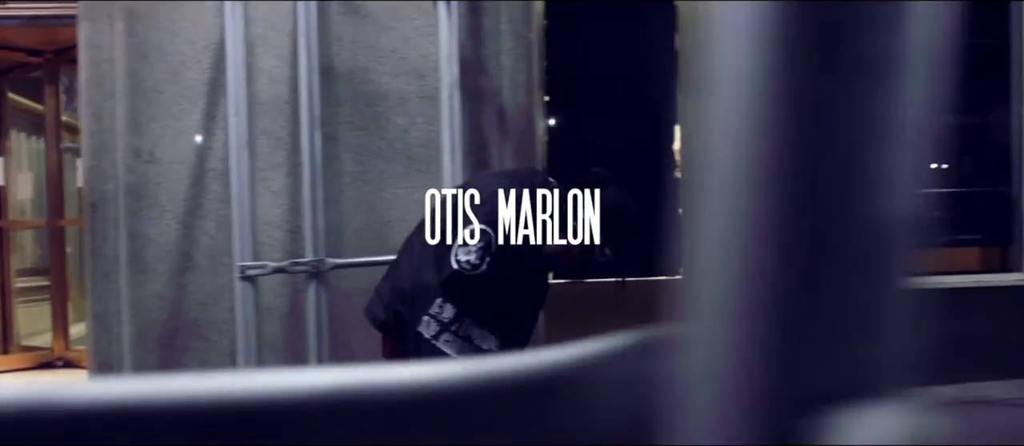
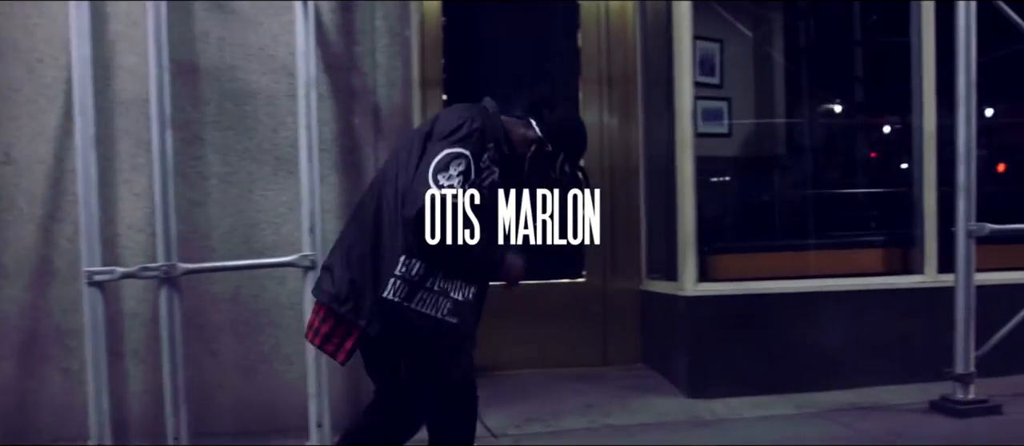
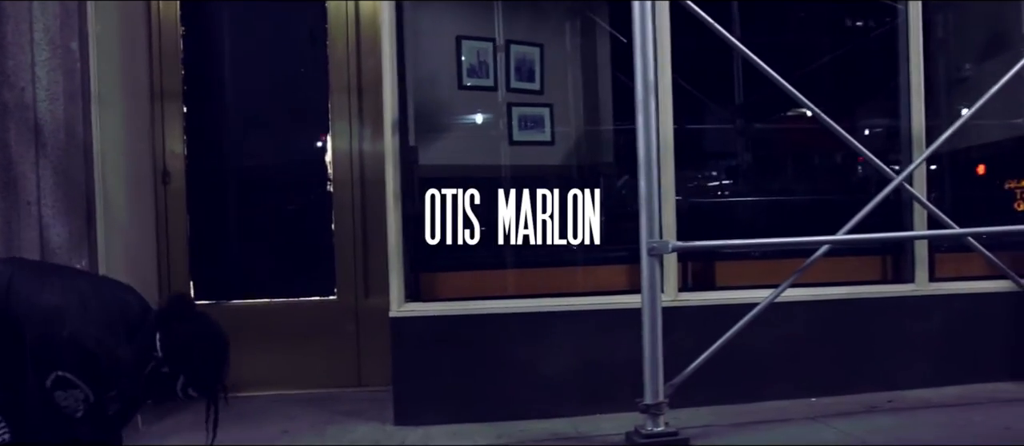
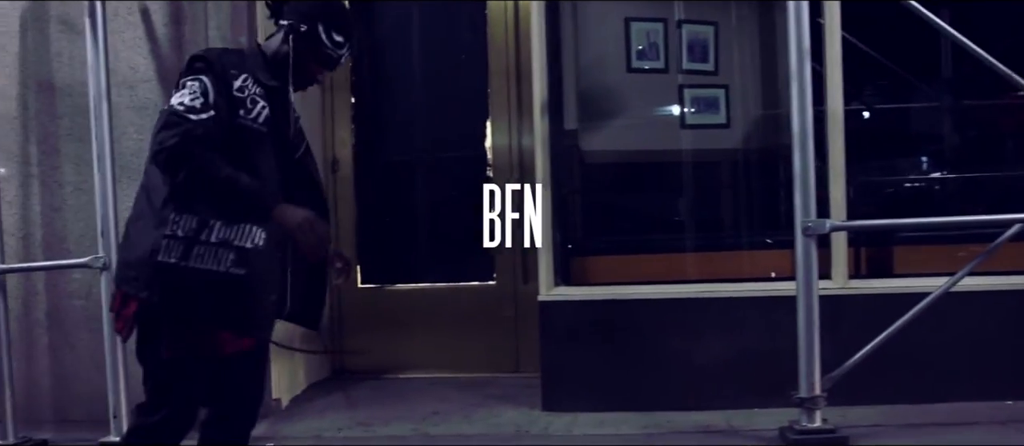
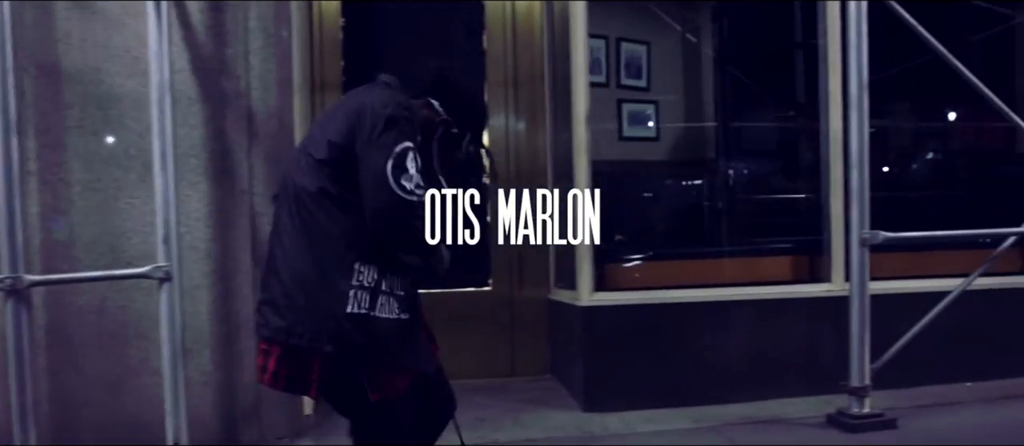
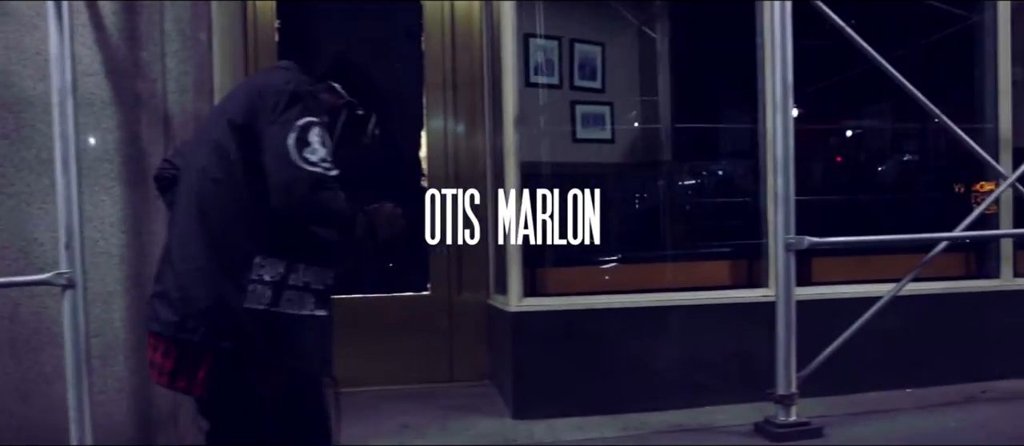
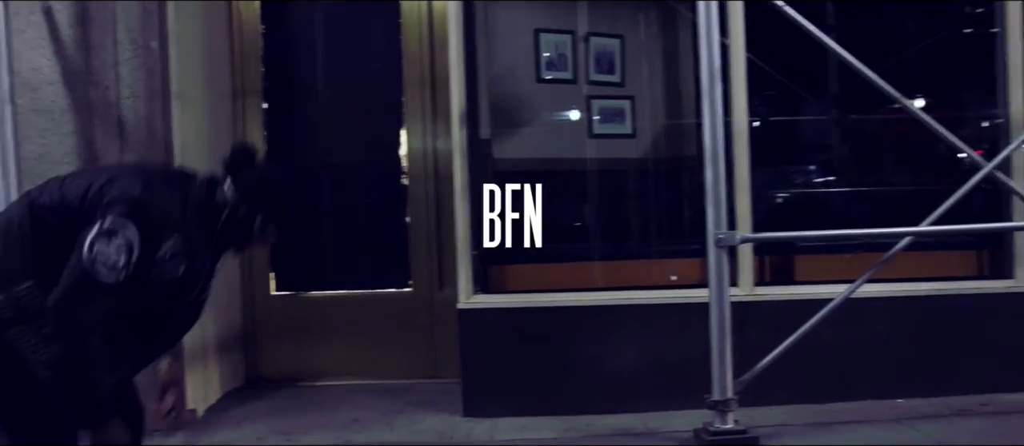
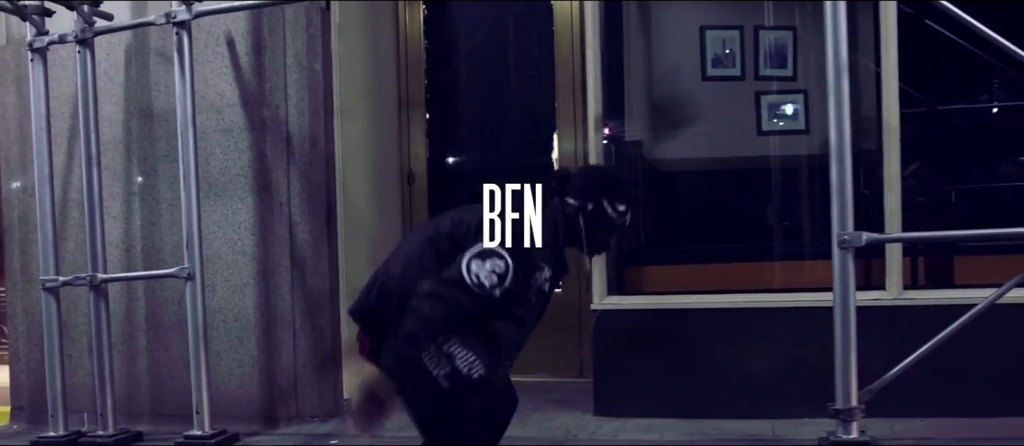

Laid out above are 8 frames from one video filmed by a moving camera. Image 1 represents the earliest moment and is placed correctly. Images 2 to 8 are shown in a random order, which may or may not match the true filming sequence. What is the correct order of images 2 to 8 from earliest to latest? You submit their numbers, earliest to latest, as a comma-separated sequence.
2, 5, 6, 3, 7, 4, 8
